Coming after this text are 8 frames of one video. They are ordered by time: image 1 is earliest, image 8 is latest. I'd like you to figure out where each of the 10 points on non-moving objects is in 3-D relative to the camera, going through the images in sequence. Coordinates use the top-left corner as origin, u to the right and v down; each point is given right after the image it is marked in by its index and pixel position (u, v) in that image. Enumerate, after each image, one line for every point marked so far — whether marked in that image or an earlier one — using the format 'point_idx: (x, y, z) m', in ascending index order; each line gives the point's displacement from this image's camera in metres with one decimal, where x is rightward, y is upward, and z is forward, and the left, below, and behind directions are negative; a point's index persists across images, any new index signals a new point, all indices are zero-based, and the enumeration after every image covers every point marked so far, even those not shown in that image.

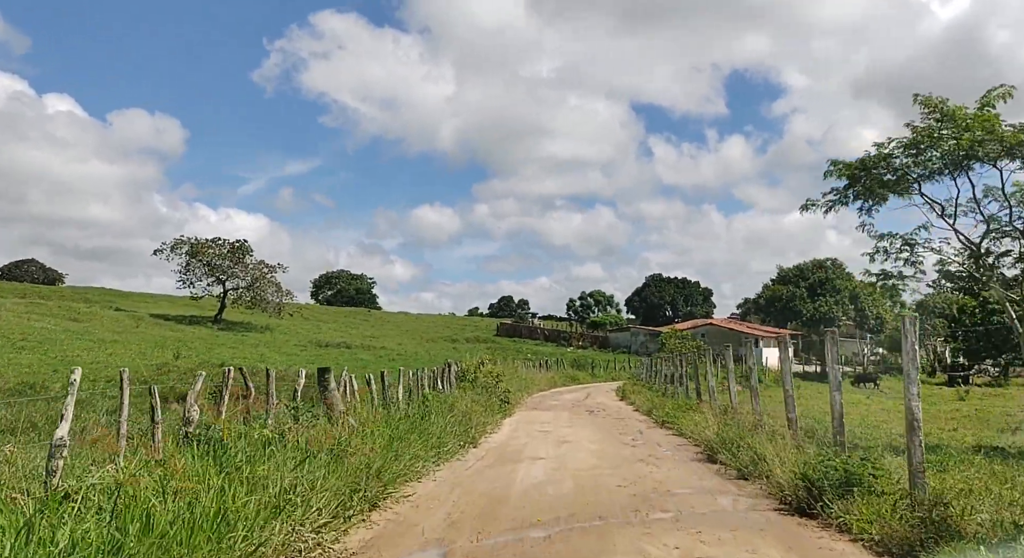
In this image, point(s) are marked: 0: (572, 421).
0: (+1.5, -3.6, +19.1) m
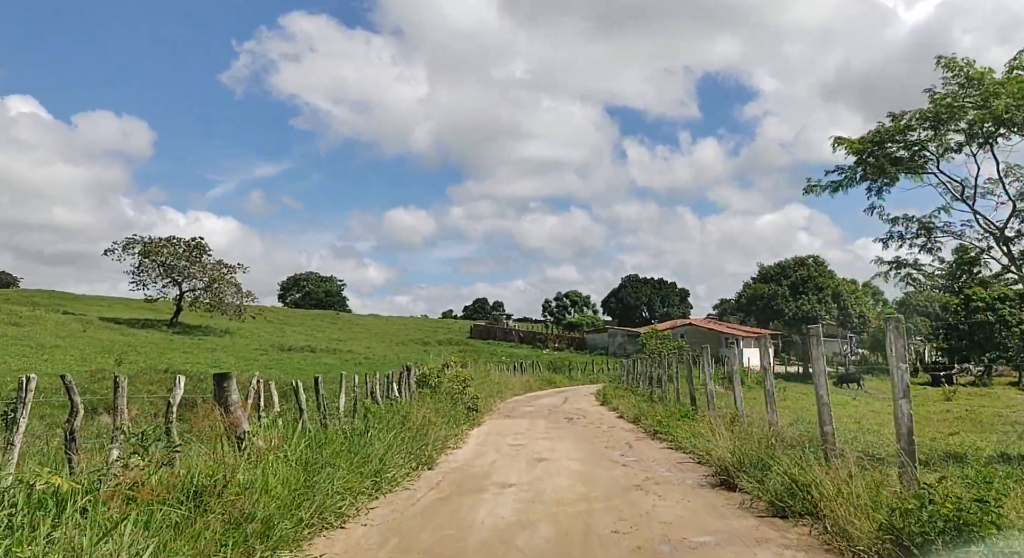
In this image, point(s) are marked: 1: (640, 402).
0: (+0.8, -3.4, +16.9) m
1: (+3.3, -3.2, +19.5) m
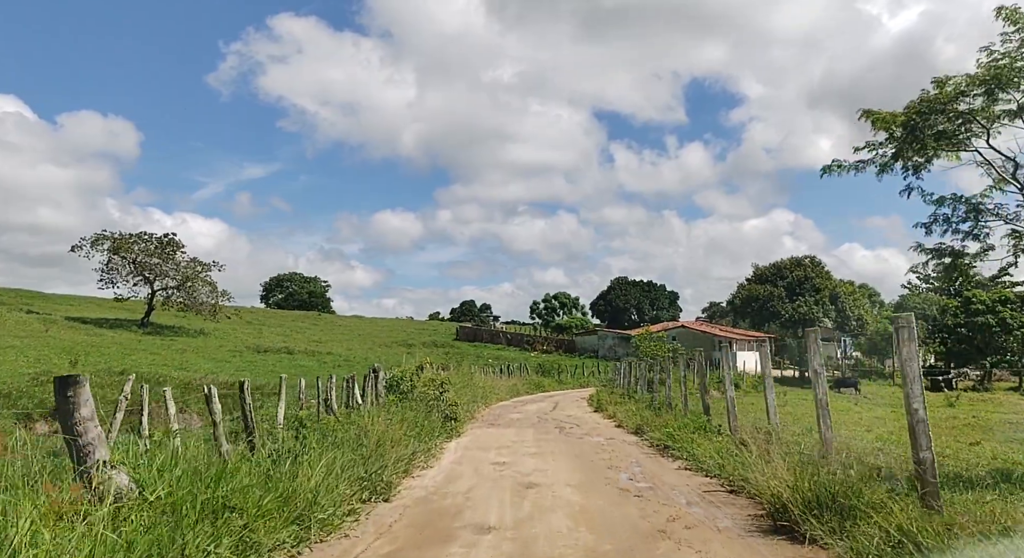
0: (+0.5, -3.1, +14.6) m
1: (+2.9, -3.0, +17.4) m
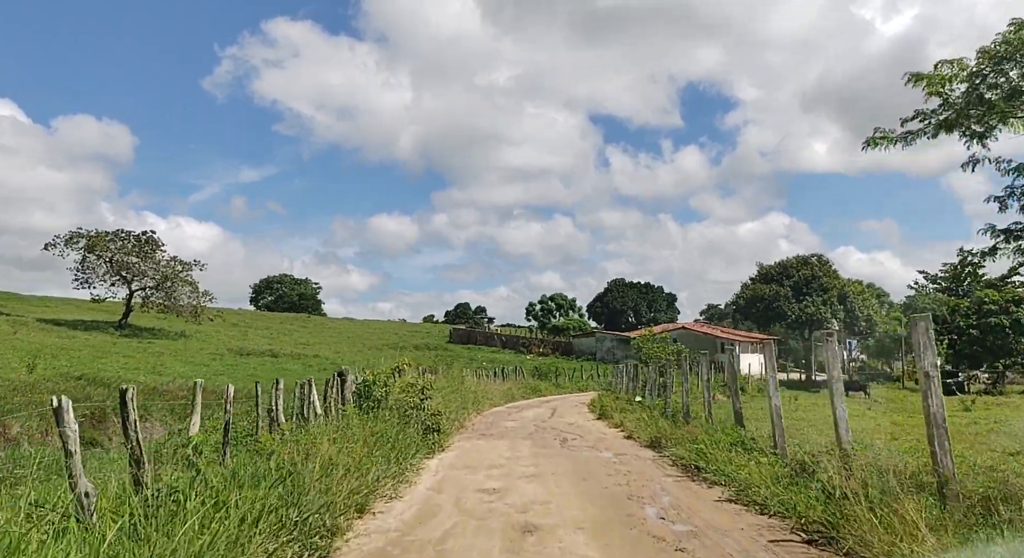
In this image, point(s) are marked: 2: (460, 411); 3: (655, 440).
0: (+0.4, -2.9, +12.4) m
1: (+2.8, -2.8, +15.1) m
2: (-1.4, -3.4, +19.4) m
3: (+2.4, -2.7, +12.9) m
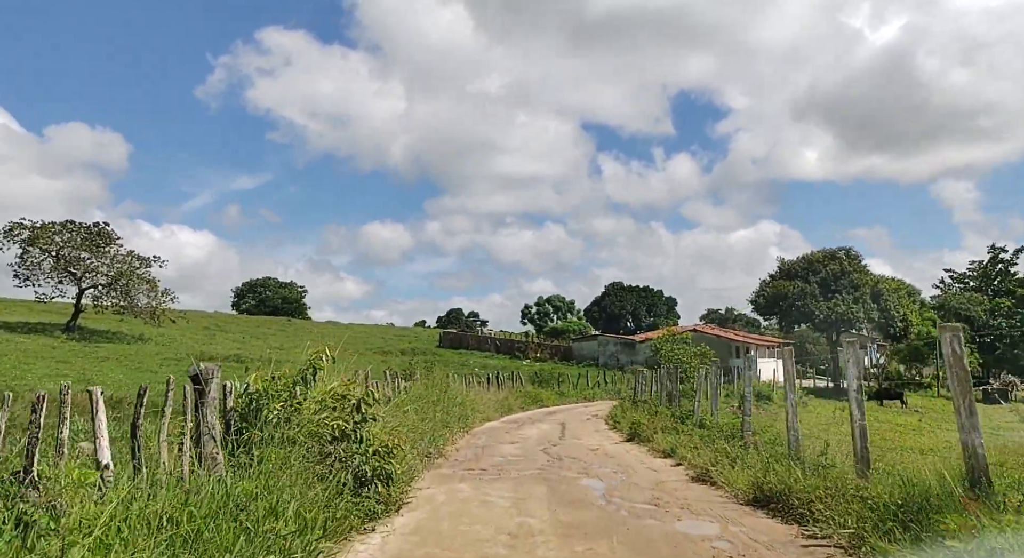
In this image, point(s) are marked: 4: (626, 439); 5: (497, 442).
0: (+0.5, -2.3, +6.9) m
1: (+2.8, -2.2, +9.6) m
2: (-1.4, -2.8, +13.9) m
3: (+2.4, -2.1, +7.4) m
4: (+2.3, -3.2, +15.4) m
5: (-0.3, -3.5, +16.2) m
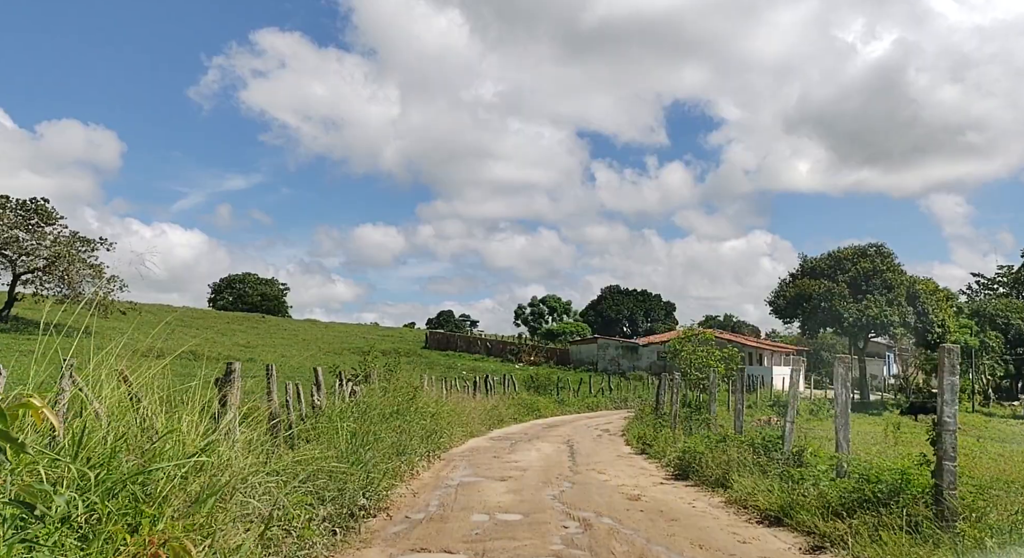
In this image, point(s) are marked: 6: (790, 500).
0: (+0.4, -1.6, +1.6) m
1: (+2.8, -1.5, +4.4) m
2: (-1.5, -2.1, +8.6) m
3: (+2.4, -1.4, +2.1) m
4: (+2.2, -2.6, +10.1) m
5: (-0.4, -2.8, +10.9) m
6: (+2.5, -2.0, +7.0) m
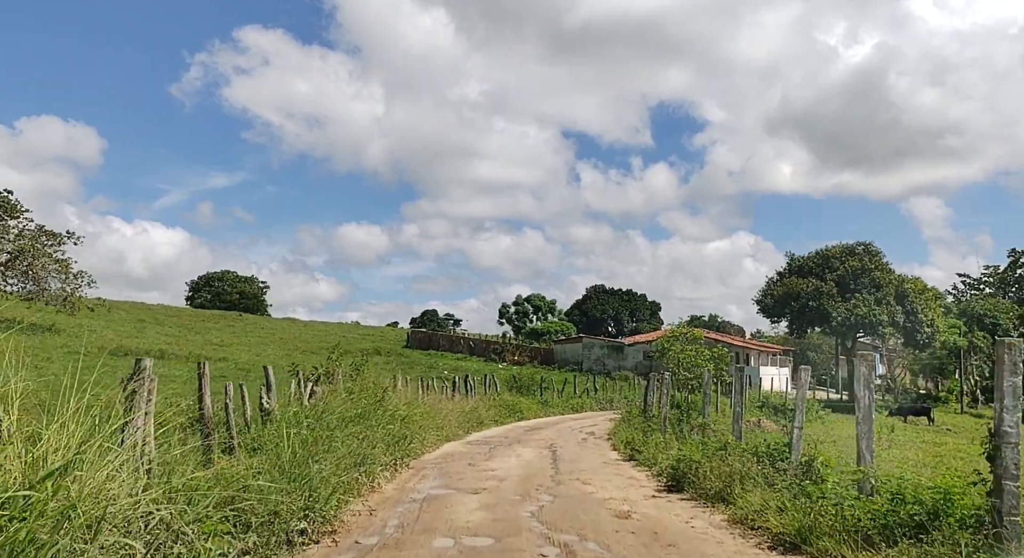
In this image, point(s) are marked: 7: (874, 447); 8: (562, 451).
0: (+0.3, -1.4, +0.5) m
1: (+2.6, -1.4, +3.3) m
2: (-1.8, -1.9, +7.4) m
3: (+2.3, -1.3, +1.0) m
4: (+1.9, -2.5, +9.0) m
5: (-0.7, -2.7, +9.8) m
6: (+2.2, -1.9, +5.9) m
7: (+3.3, -1.5, +6.9) m
8: (+1.0, -3.4, +14.9) m
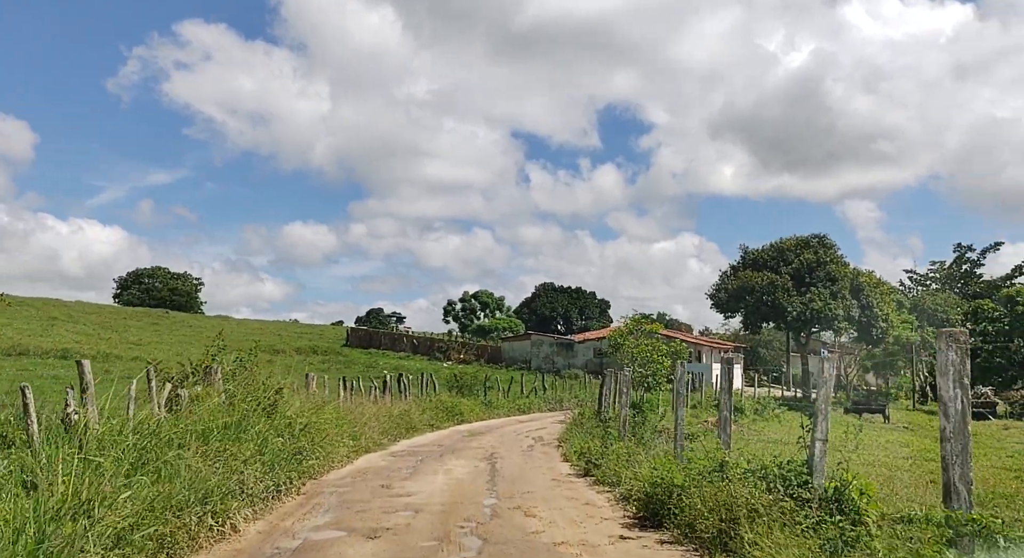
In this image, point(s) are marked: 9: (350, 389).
0: (+0.1, -1.1, -2.1) m
1: (+2.3, -1.0, +0.9) m
2: (-2.4, -1.6, +4.7) m
3: (+2.1, -0.9, -1.4) m
4: (+1.2, -2.1, +6.6) m
5: (-1.5, -2.3, +7.1) m
6: (+1.7, -1.5, +3.5) m
7: (+2.7, -1.1, +4.5) m
8: (-0.2, -3.0, +12.3) m
9: (-4.2, -2.8, +19.8) m
